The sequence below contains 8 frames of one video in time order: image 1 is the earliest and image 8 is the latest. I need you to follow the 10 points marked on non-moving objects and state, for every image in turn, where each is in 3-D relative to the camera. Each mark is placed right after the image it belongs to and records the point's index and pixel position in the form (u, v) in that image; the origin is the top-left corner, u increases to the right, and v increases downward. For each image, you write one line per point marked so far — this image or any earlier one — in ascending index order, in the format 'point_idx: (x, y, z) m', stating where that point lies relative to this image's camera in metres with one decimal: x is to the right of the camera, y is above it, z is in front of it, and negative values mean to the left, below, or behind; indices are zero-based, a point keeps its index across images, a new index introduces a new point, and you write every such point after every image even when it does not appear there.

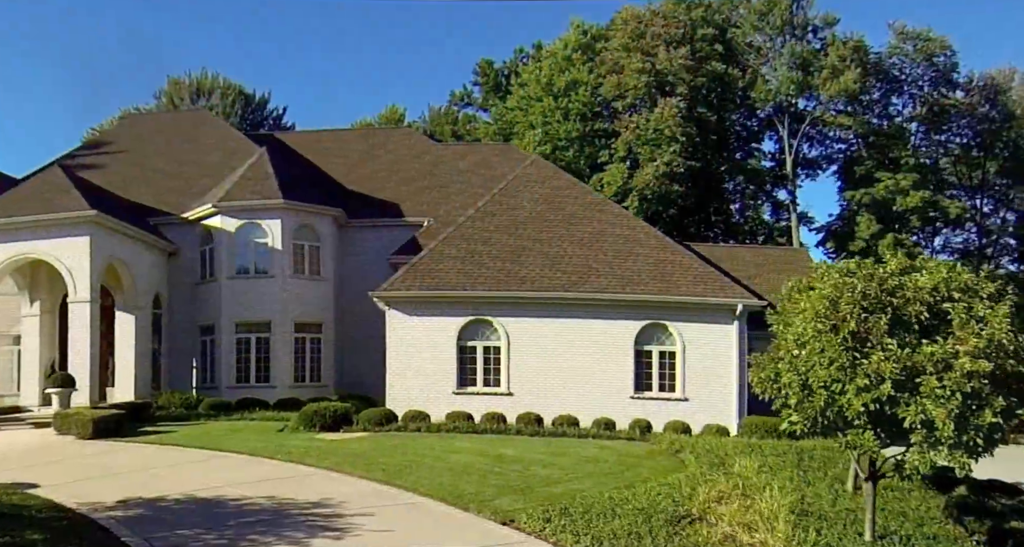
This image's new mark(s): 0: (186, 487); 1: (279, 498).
0: (-5.2, -3.3, +14.3) m
1: (-3.4, -3.4, +13.4) m
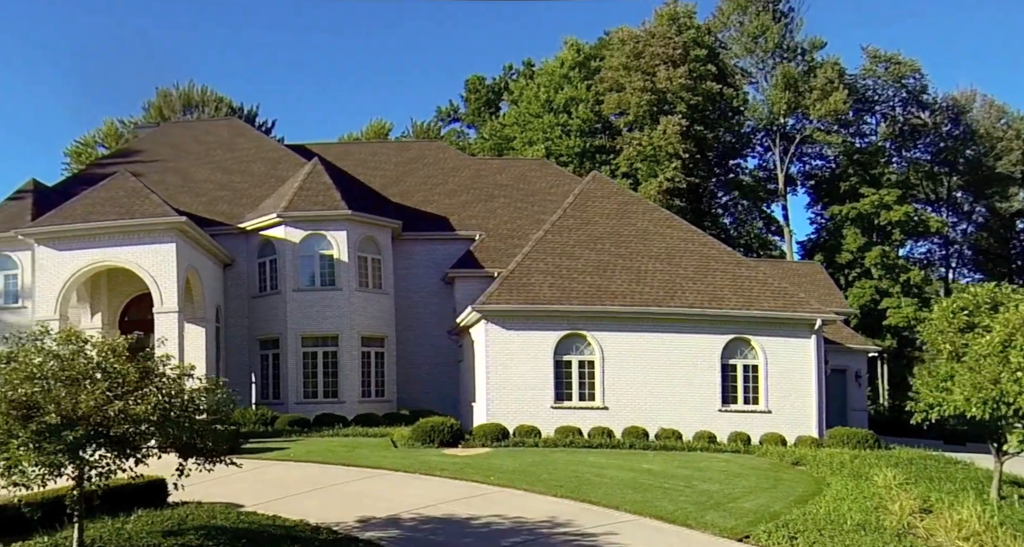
0: (-1.9, -3.4, +13.8) m
1: (0.0, -3.5, +13.0) m
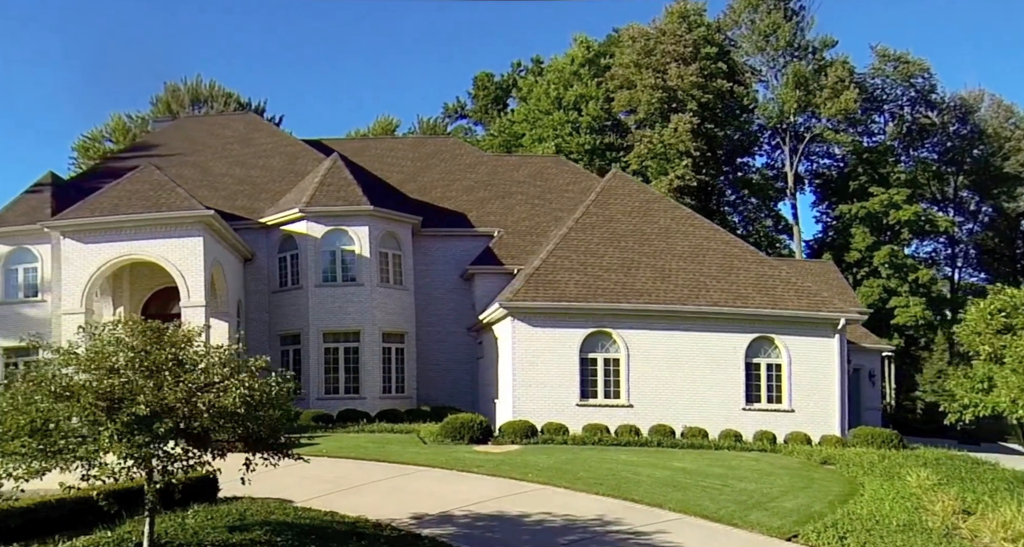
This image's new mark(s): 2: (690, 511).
0: (-1.1, -3.4, +13.7) m
1: (+0.7, -3.5, +12.9) m
2: (+2.9, -3.8, +14.4) m
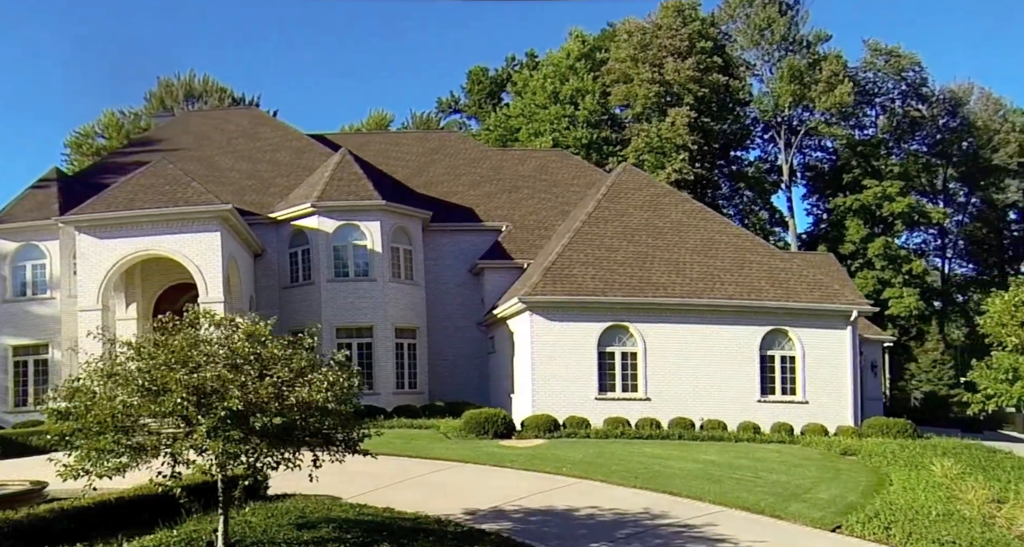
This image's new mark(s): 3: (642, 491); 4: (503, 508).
0: (-0.5, -3.3, +13.7) m
1: (+1.4, -3.4, +13.0) m
2: (+3.5, -3.7, +14.5) m
3: (+2.1, -3.6, +14.6) m
4: (-0.1, -3.3, +12.4) m
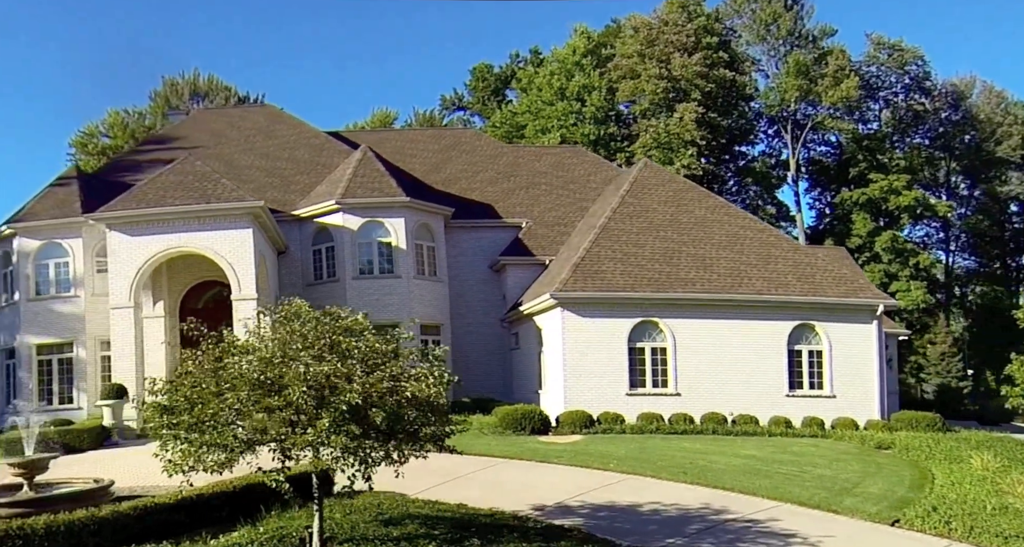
0: (+0.4, -3.2, +13.7) m
1: (+2.3, -3.3, +13.0) m
2: (+4.4, -3.6, +14.5) m
3: (+3.0, -3.5, +14.6) m
4: (+0.8, -3.2, +12.4) m
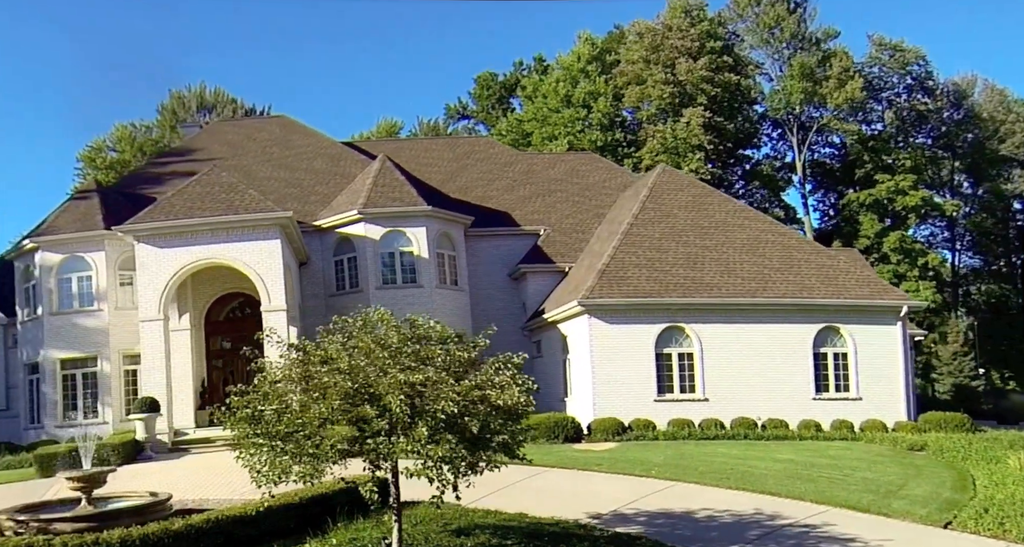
0: (+1.2, -3.3, +13.7) m
1: (+3.1, -3.4, +12.9) m
2: (+5.2, -3.7, +14.5) m
3: (+3.8, -3.6, +14.6) m
4: (+1.6, -3.3, +12.4) m
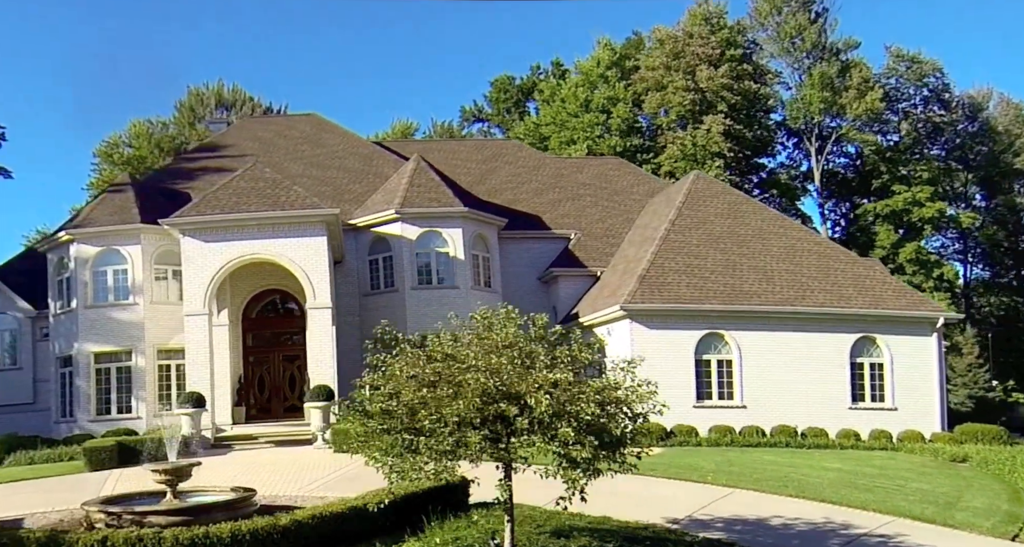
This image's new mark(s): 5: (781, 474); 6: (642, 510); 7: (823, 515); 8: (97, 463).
0: (+2.2, -3.4, +13.7) m
1: (+4.1, -3.5, +12.9) m
2: (+6.2, -3.8, +14.5) m
3: (+4.8, -3.7, +14.6) m
4: (+2.6, -3.4, +12.4) m
5: (+5.2, -3.9, +17.4) m
6: (+1.8, -3.3, +12.6) m
7: (+4.6, -3.6, +13.4) m
8: (-8.6, -3.9, +18.5) m
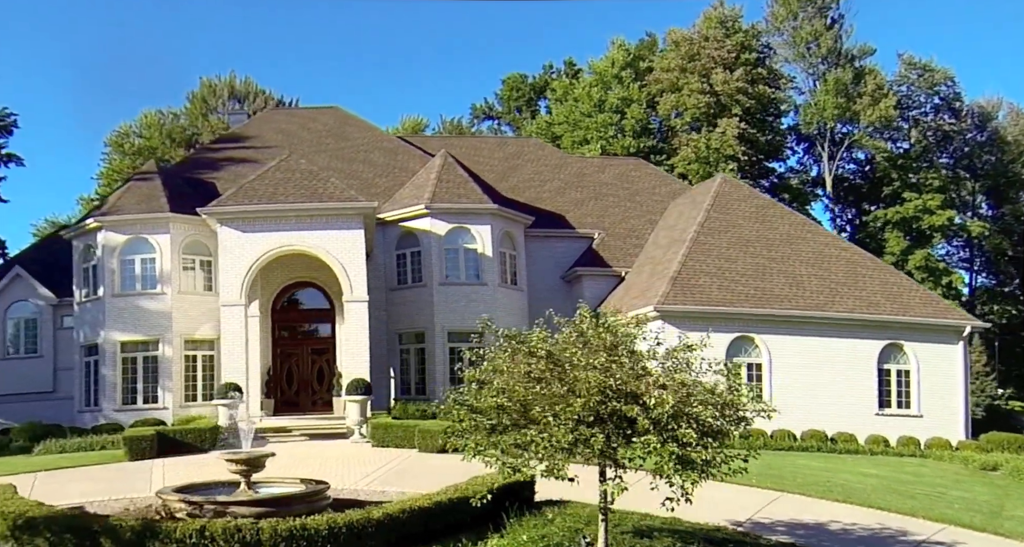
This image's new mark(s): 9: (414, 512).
0: (+3.1, -3.5, +13.8) m
1: (+5.0, -3.6, +13.0) m
2: (+7.1, -4.0, +14.6) m
3: (+5.7, -3.8, +14.7) m
4: (+3.5, -3.4, +12.5) m
5: (+6.0, -4.0, +17.5) m
6: (+2.6, -3.4, +12.7) m
7: (+5.5, -3.7, +13.5) m
8: (-7.8, -3.7, +18.5) m
9: (-1.1, -2.5, +9.5) m
